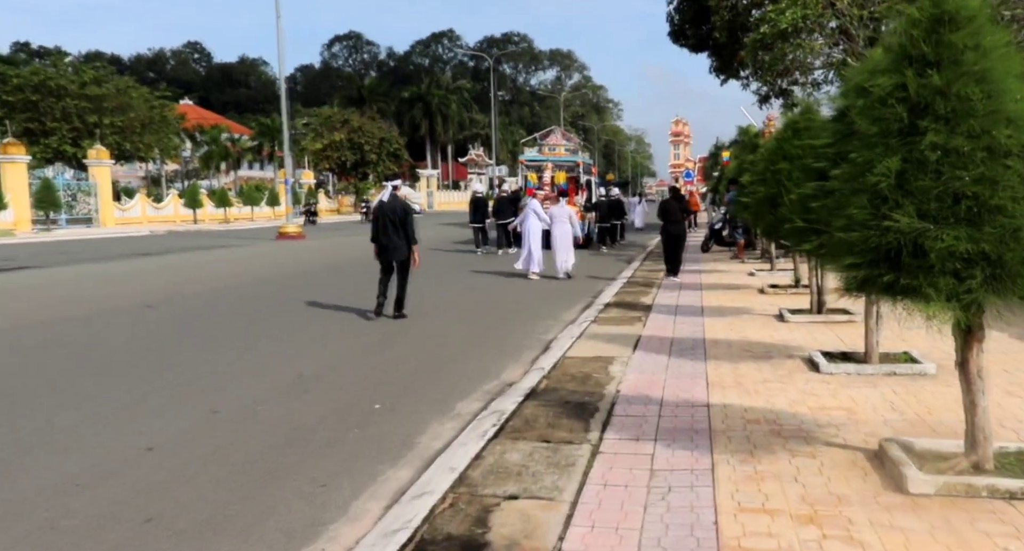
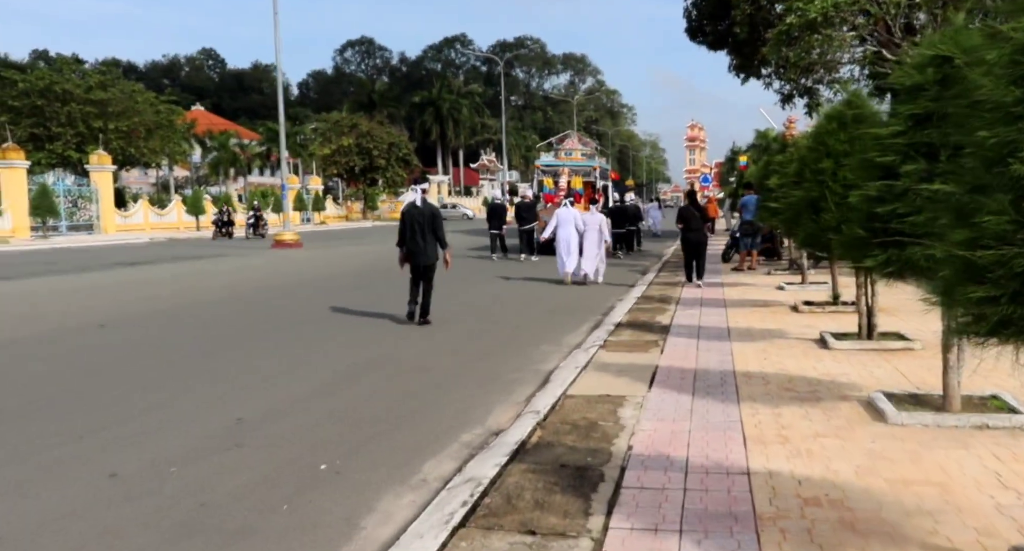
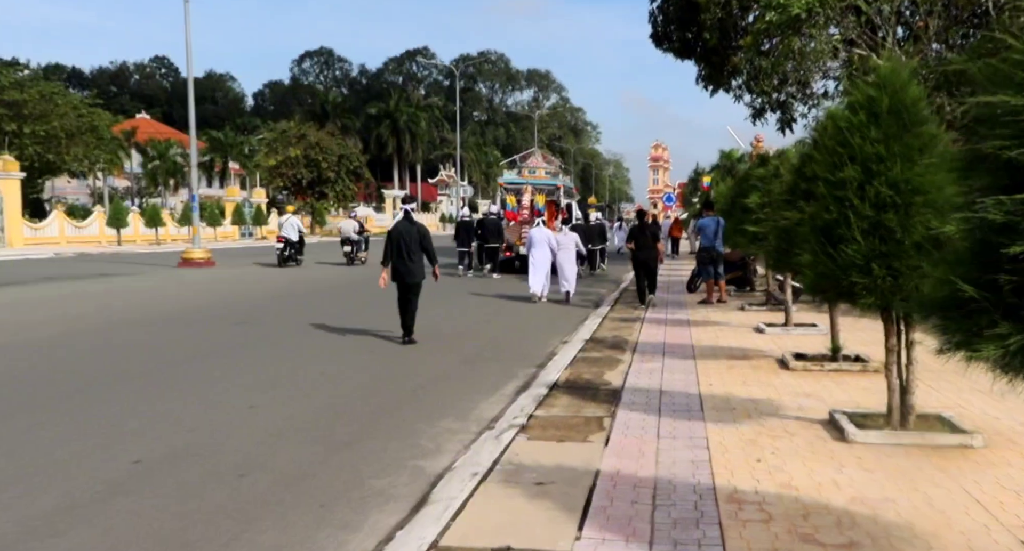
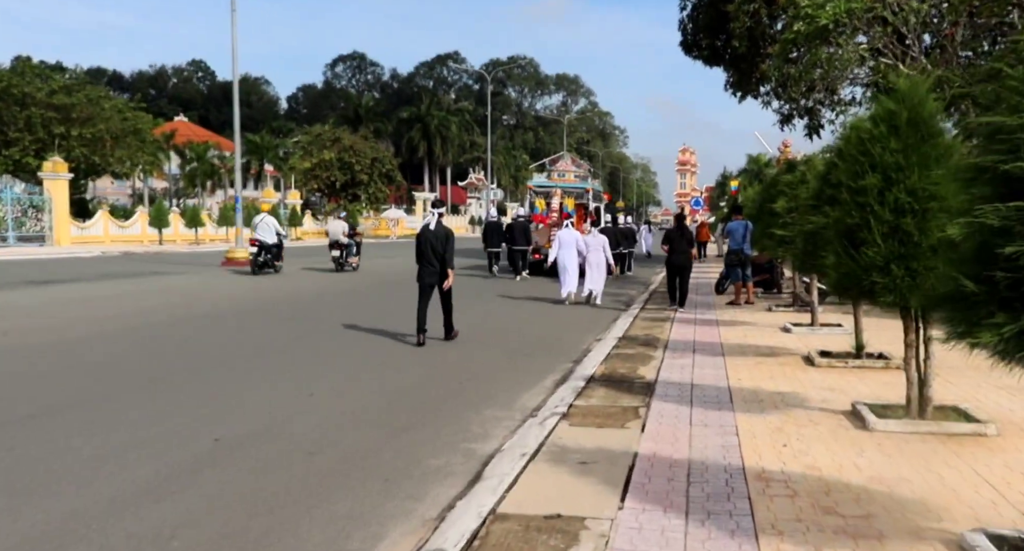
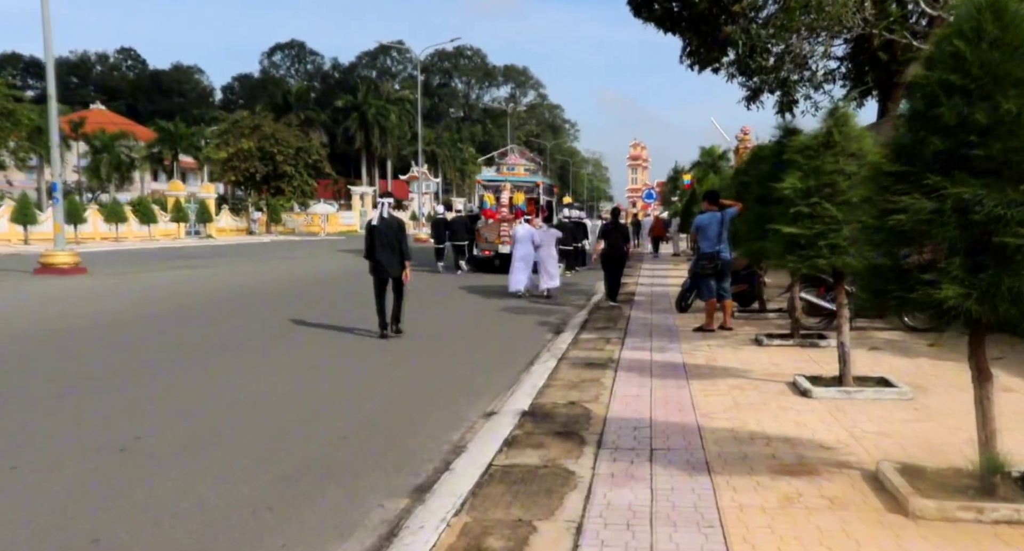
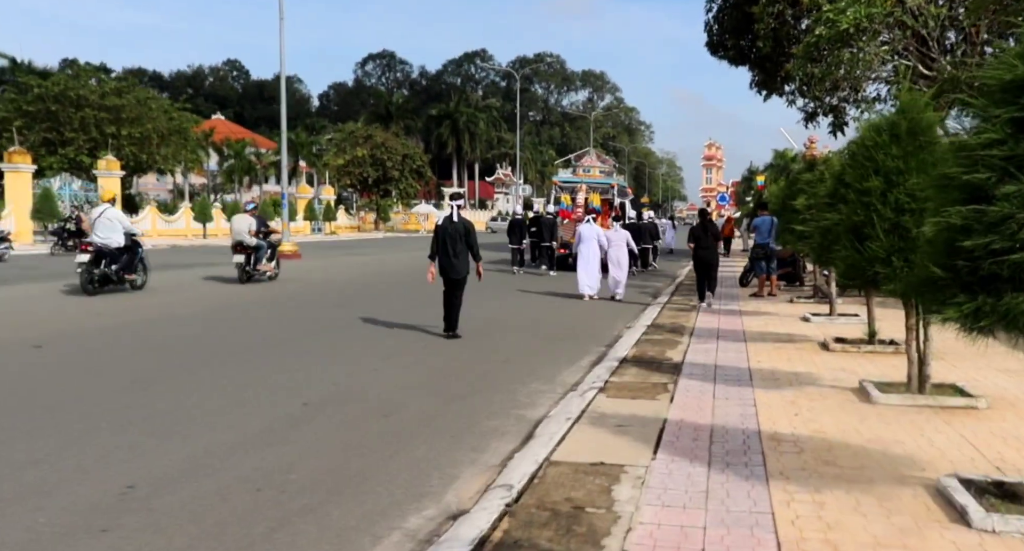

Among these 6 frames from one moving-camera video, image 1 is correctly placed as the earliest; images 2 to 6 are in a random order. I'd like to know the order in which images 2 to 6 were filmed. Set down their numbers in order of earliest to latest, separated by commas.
2, 6, 4, 3, 5
